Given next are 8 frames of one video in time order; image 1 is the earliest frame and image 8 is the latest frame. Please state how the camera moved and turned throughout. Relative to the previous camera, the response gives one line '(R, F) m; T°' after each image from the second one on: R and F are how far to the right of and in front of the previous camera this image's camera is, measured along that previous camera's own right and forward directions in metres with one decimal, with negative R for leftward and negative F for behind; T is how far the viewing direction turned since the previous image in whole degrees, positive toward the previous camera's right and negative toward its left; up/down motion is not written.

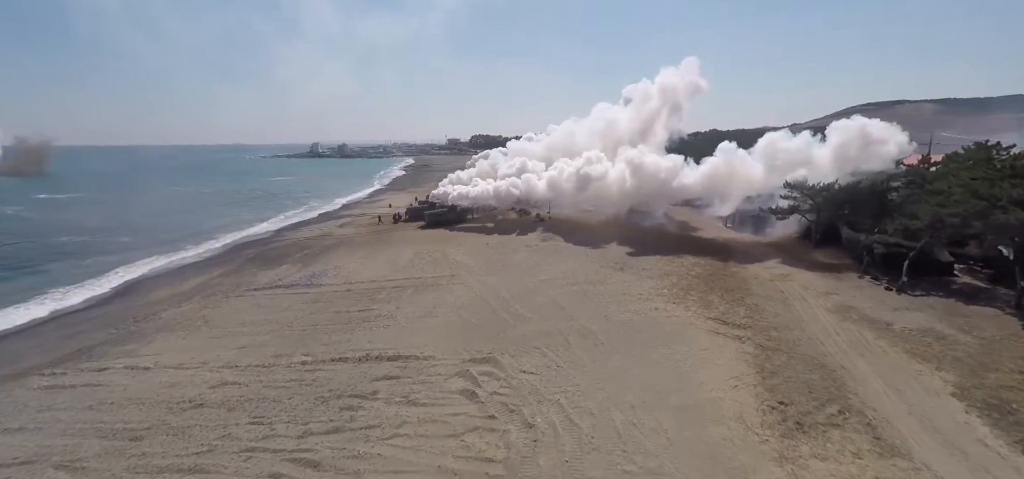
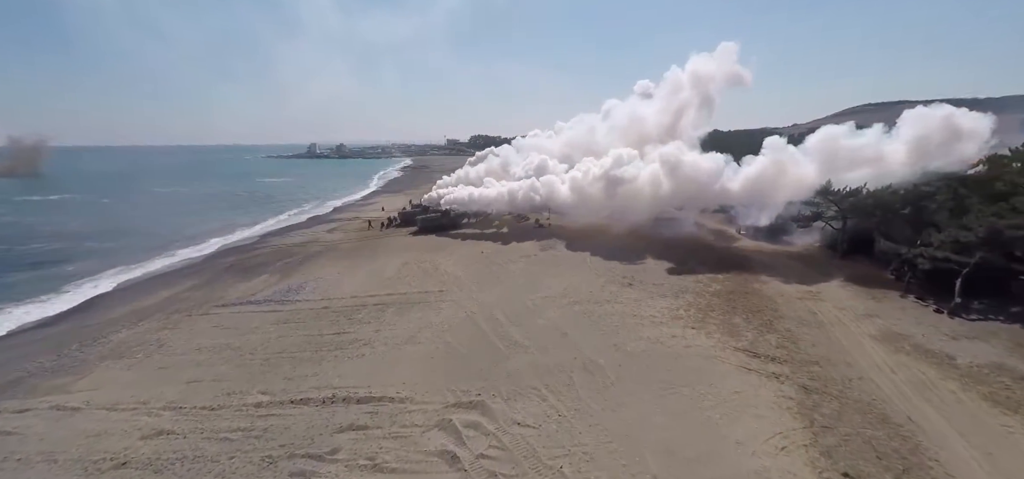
(+0.2, +2.0) m; 0°
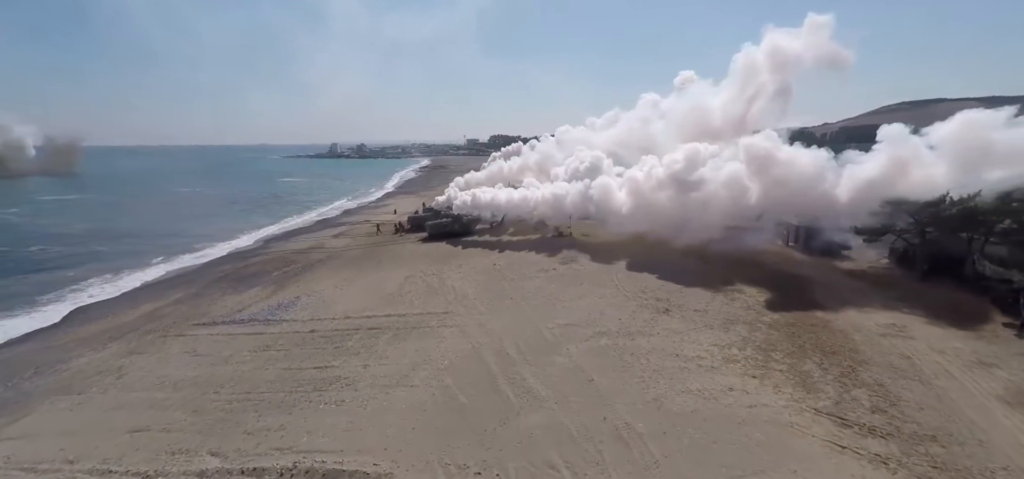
(+0.1, +2.5) m; -3°
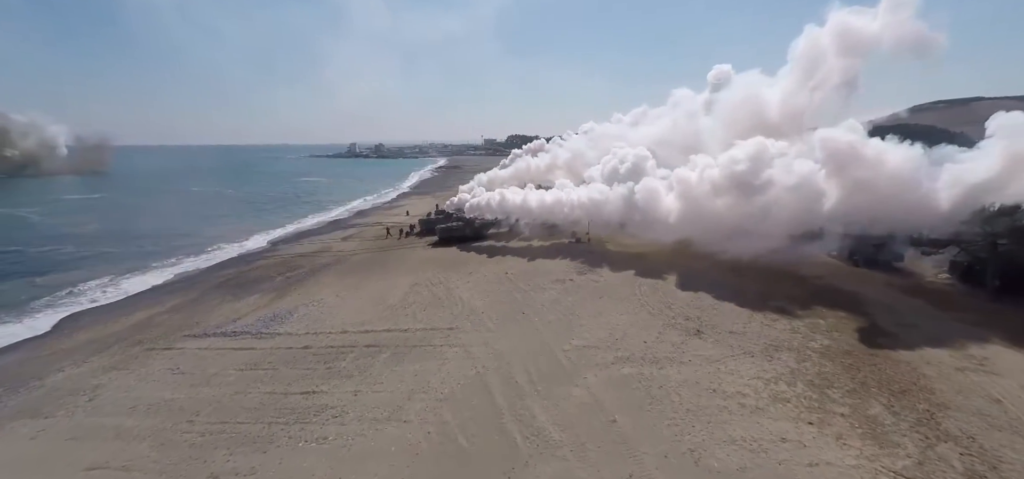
(+0.1, +1.5) m; -2°
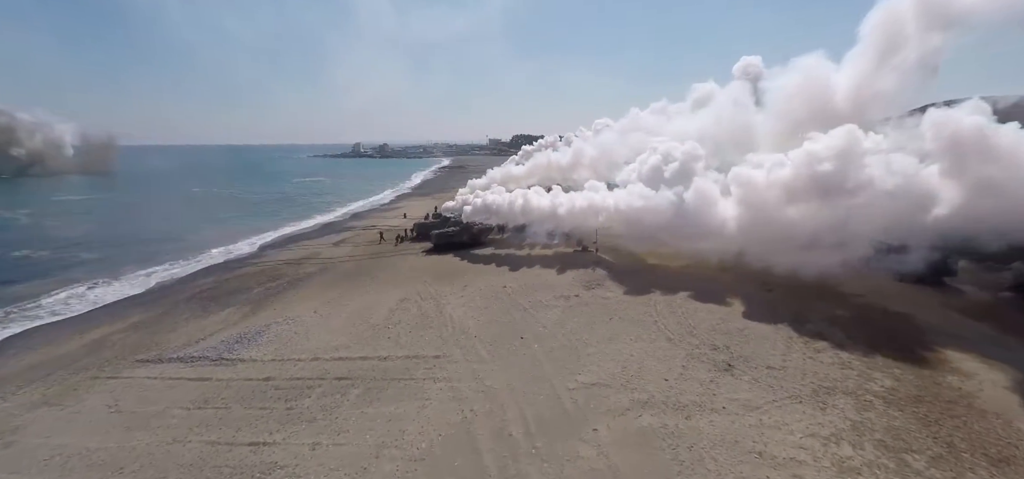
(+0.3, +2.0) m; -1°
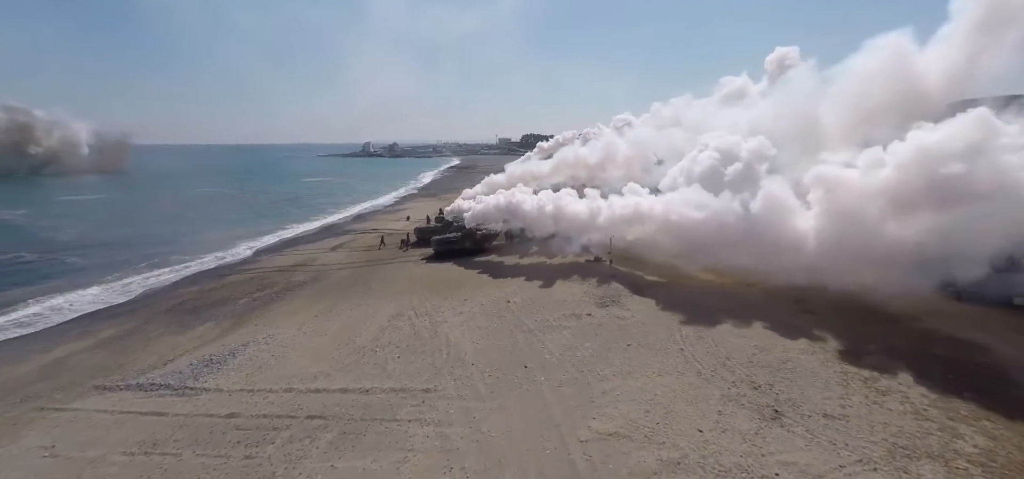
(+0.2, +1.8) m; -1°
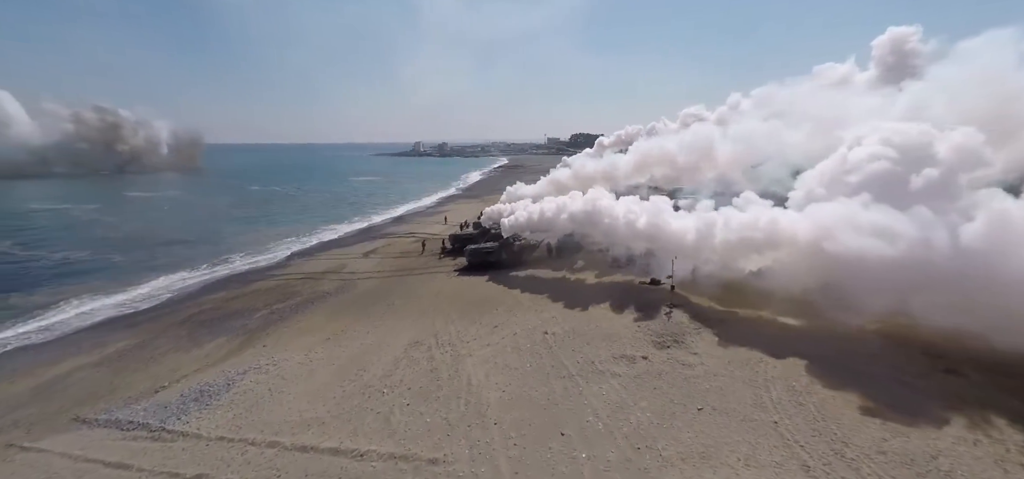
(+0.2, +2.6) m; -7°
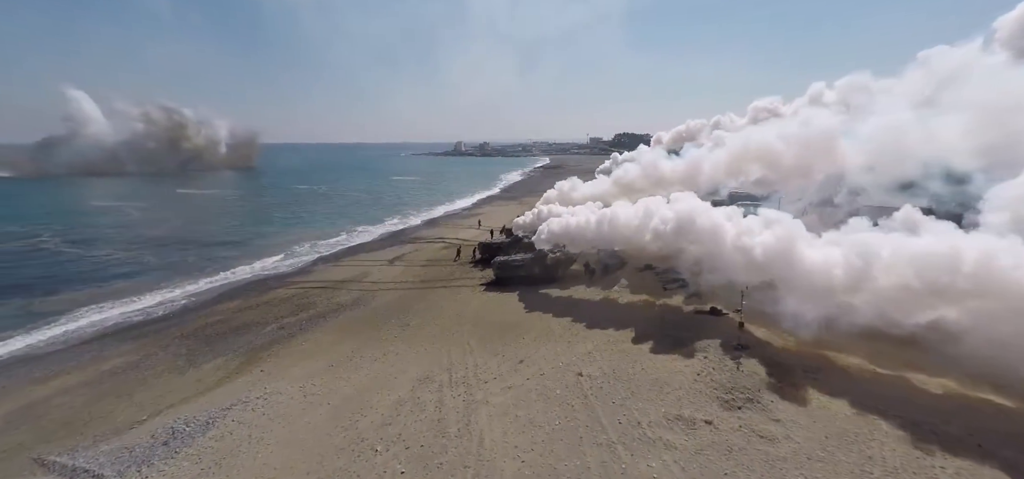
(+0.3, +2.4) m; -6°
